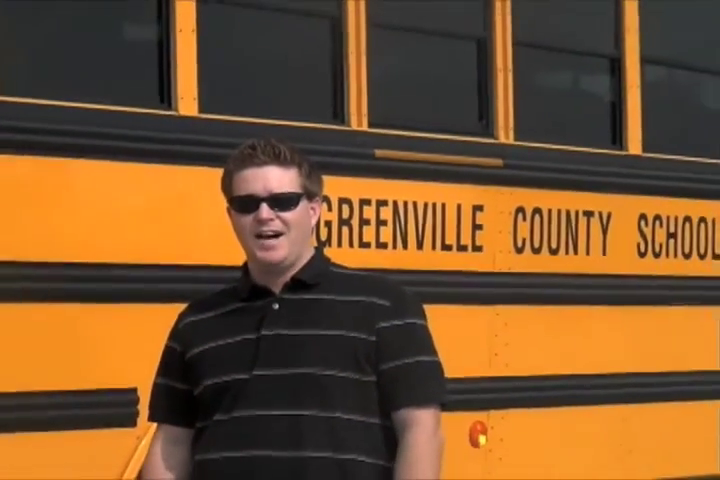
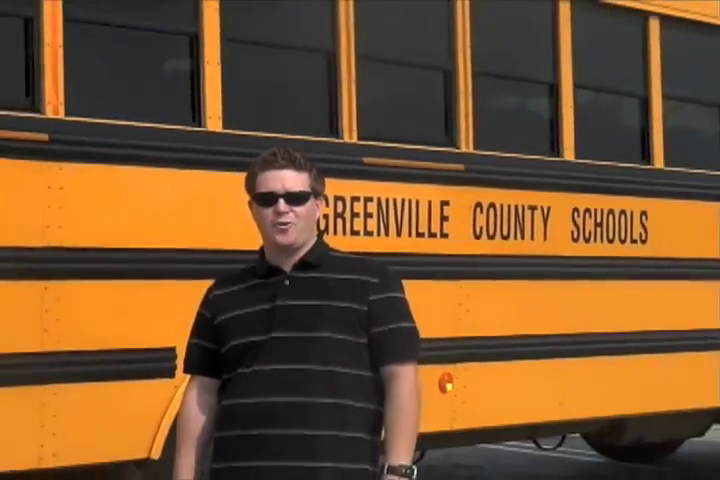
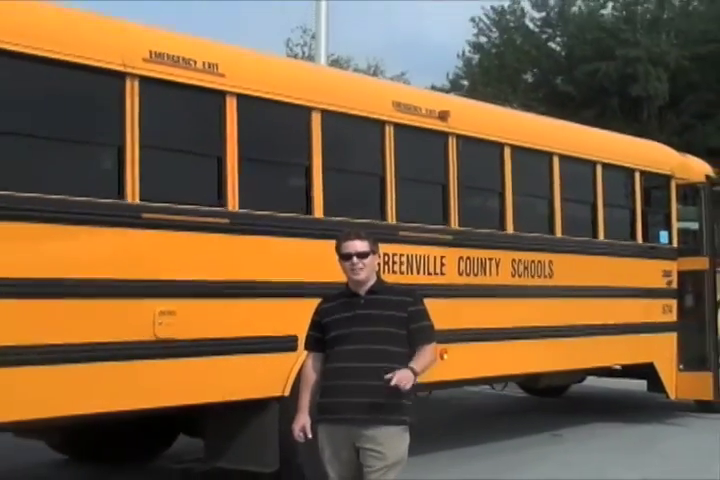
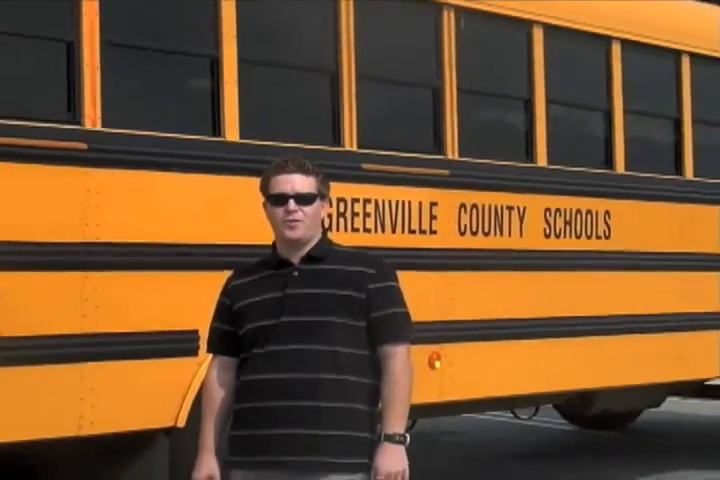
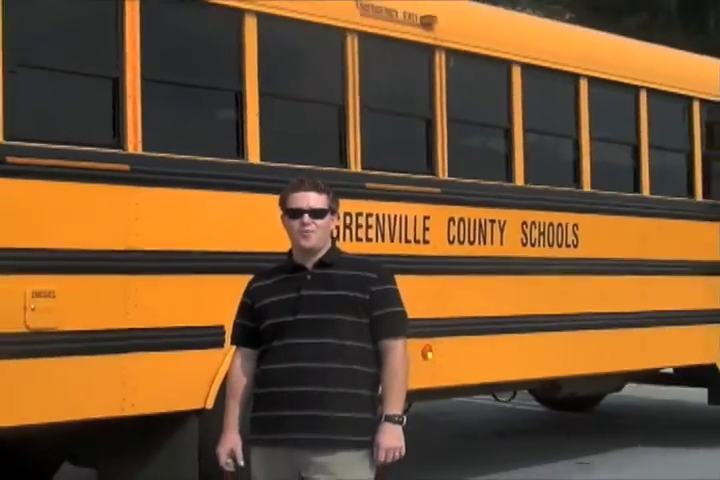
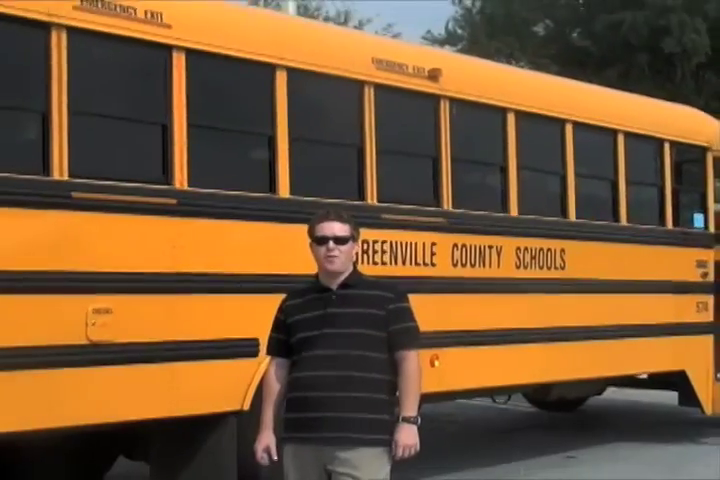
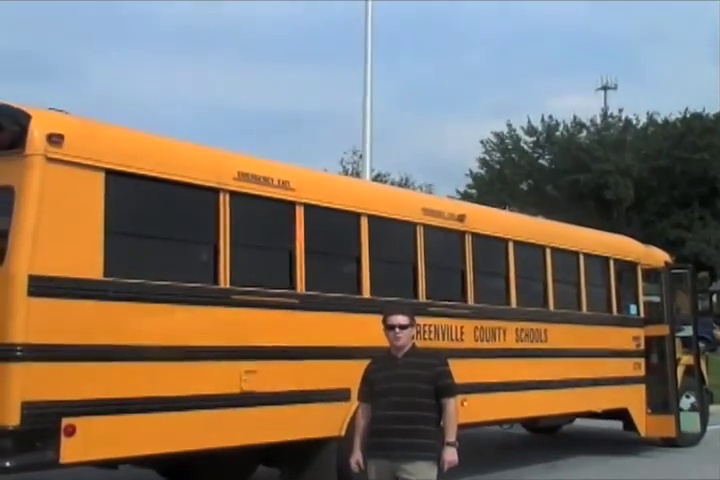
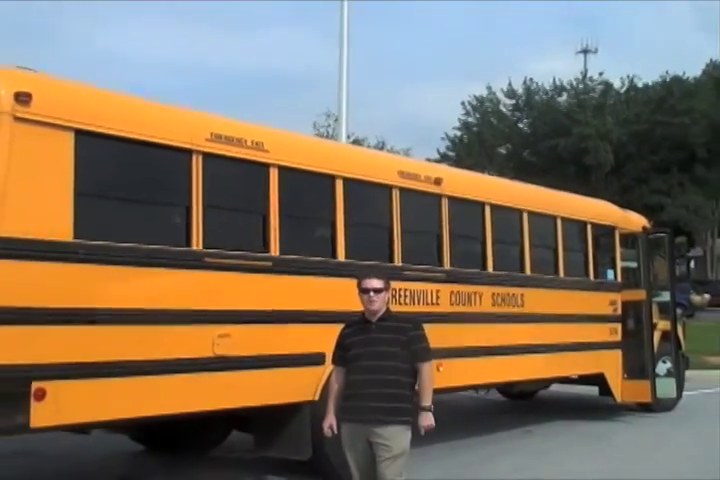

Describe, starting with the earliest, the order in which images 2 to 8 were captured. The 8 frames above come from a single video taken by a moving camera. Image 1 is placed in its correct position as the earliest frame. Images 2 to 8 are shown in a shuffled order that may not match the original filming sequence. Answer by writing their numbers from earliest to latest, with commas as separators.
2, 4, 5, 6, 3, 8, 7
